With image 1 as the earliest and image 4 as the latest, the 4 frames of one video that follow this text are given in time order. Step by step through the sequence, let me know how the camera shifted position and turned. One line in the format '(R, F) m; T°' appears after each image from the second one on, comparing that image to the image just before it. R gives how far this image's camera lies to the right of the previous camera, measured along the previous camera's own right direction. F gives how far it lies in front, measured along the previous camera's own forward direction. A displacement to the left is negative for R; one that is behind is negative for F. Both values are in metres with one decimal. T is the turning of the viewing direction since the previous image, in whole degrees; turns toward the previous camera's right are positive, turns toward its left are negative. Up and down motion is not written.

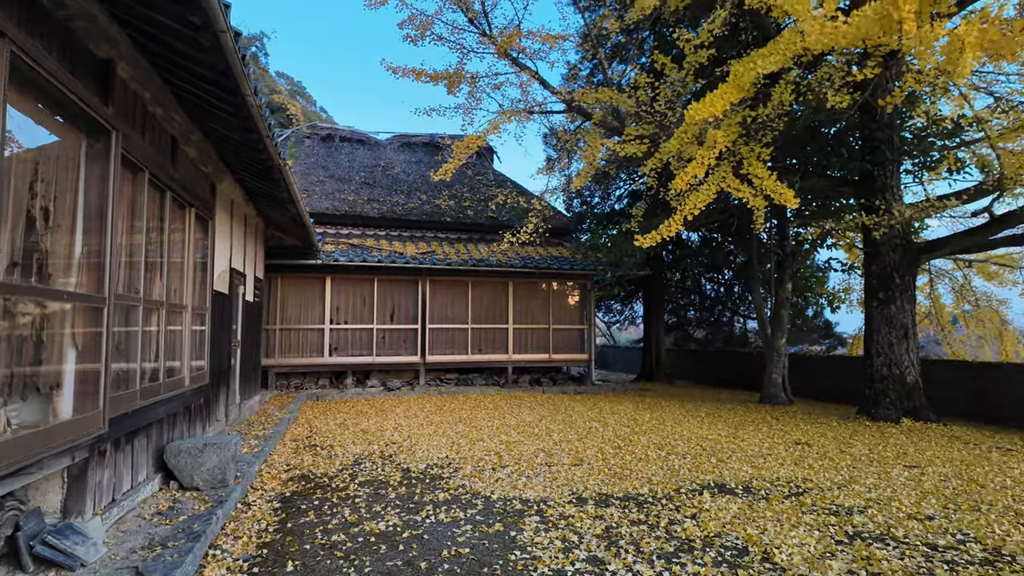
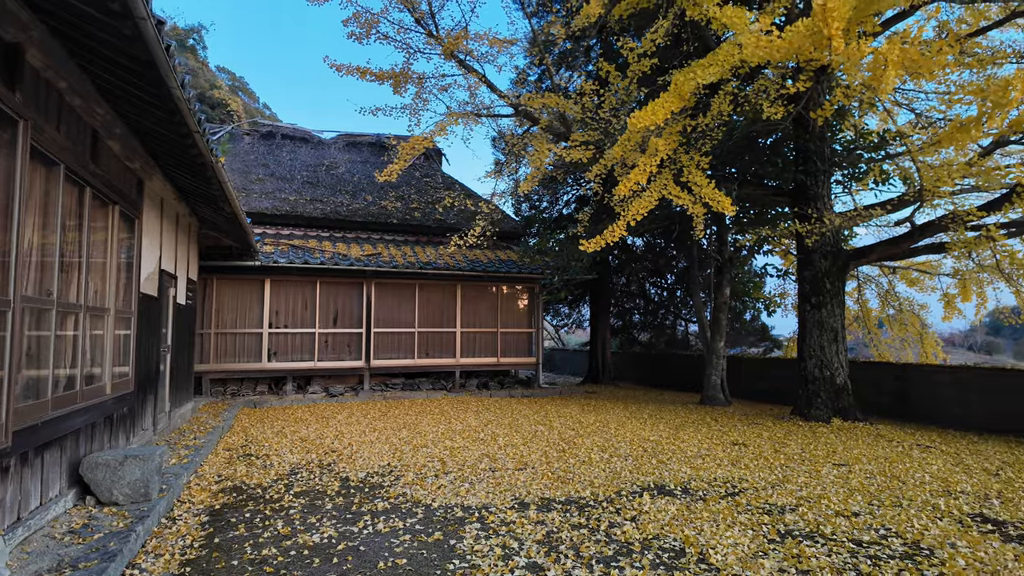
(0.0, 0.0) m; +5°
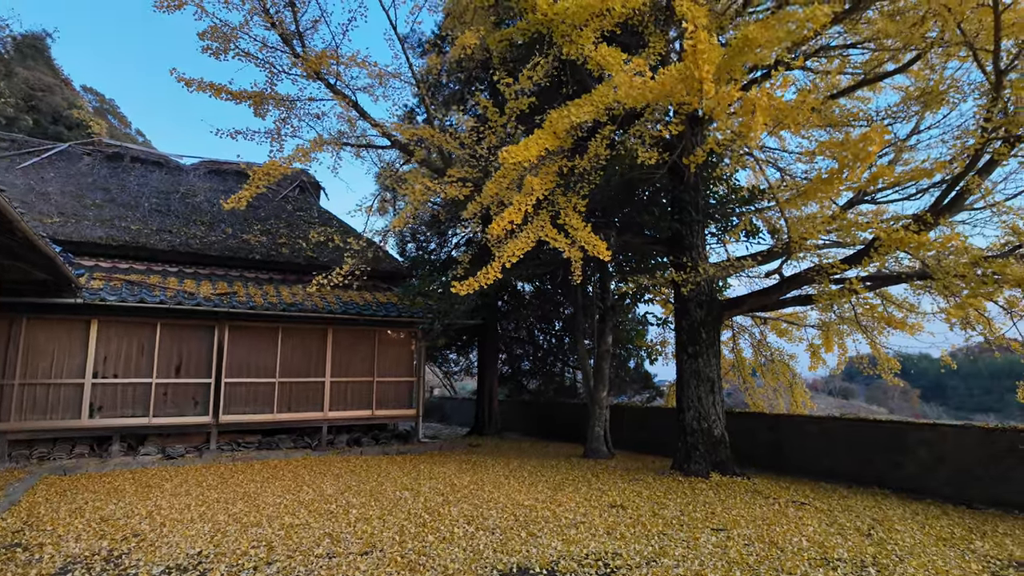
(+0.3, +0.5) m; +10°
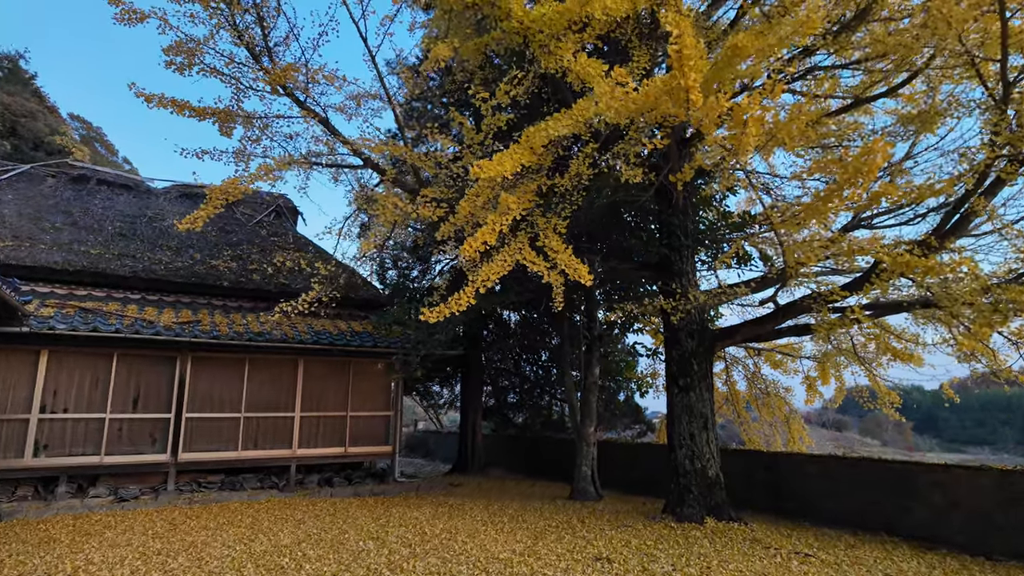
(+0.1, +0.4) m; +1°
